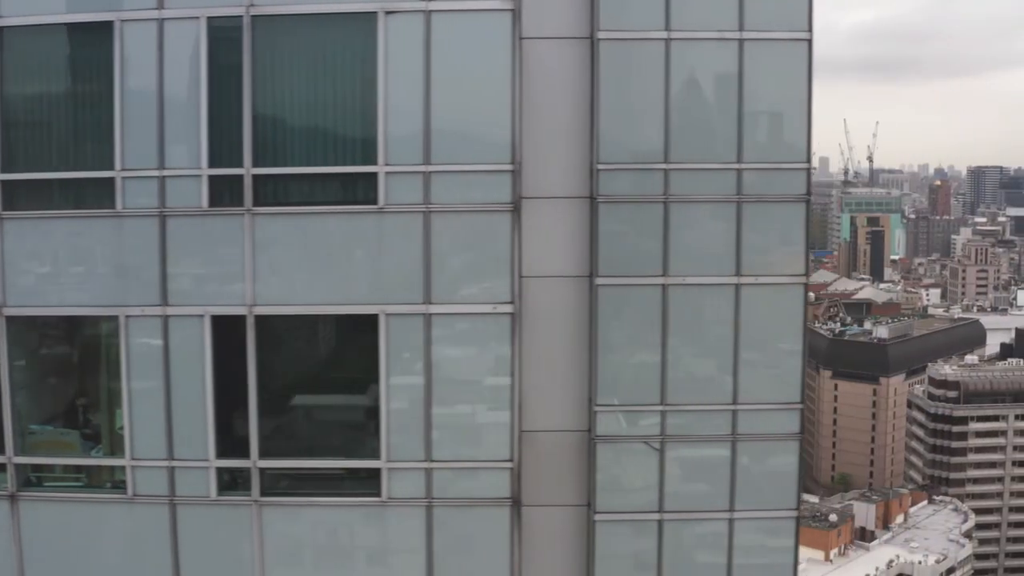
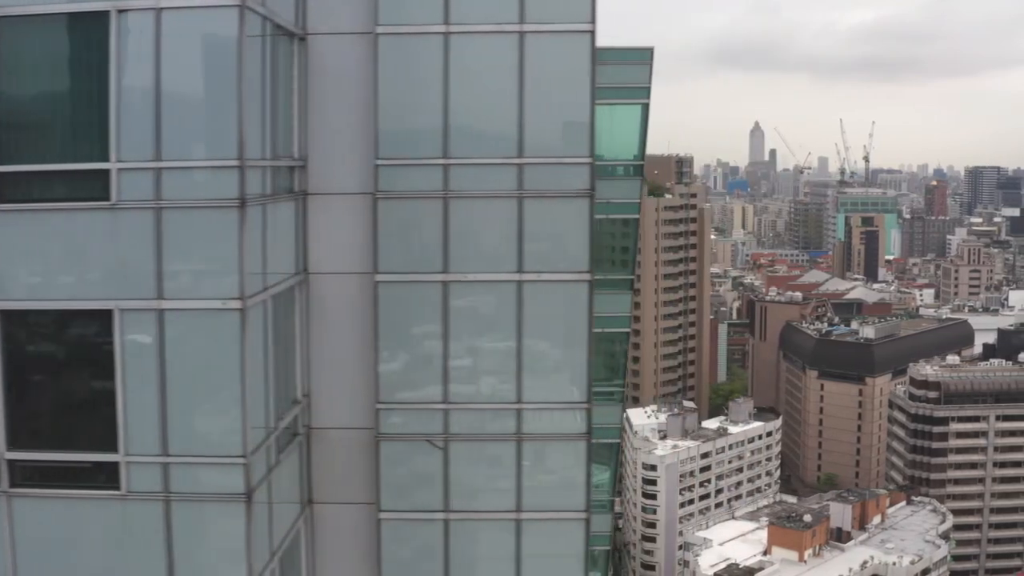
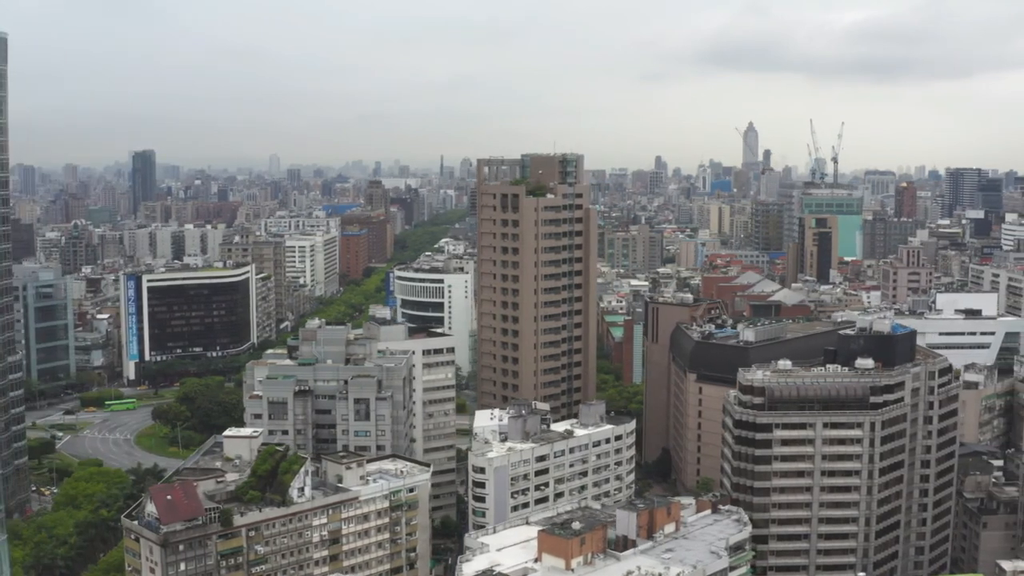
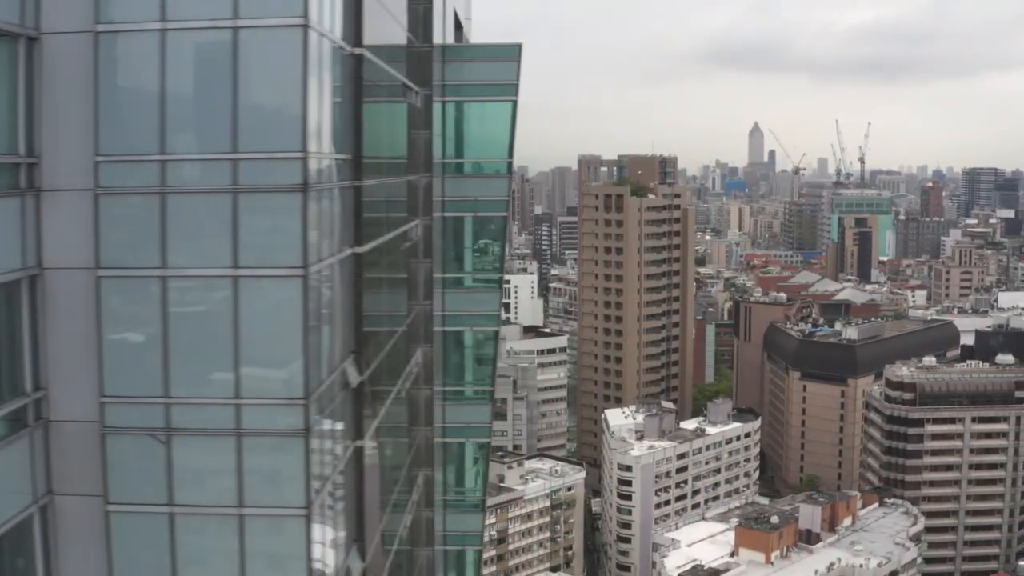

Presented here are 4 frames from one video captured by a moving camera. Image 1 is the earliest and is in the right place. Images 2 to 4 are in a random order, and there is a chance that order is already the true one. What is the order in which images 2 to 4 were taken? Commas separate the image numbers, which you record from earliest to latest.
2, 4, 3
